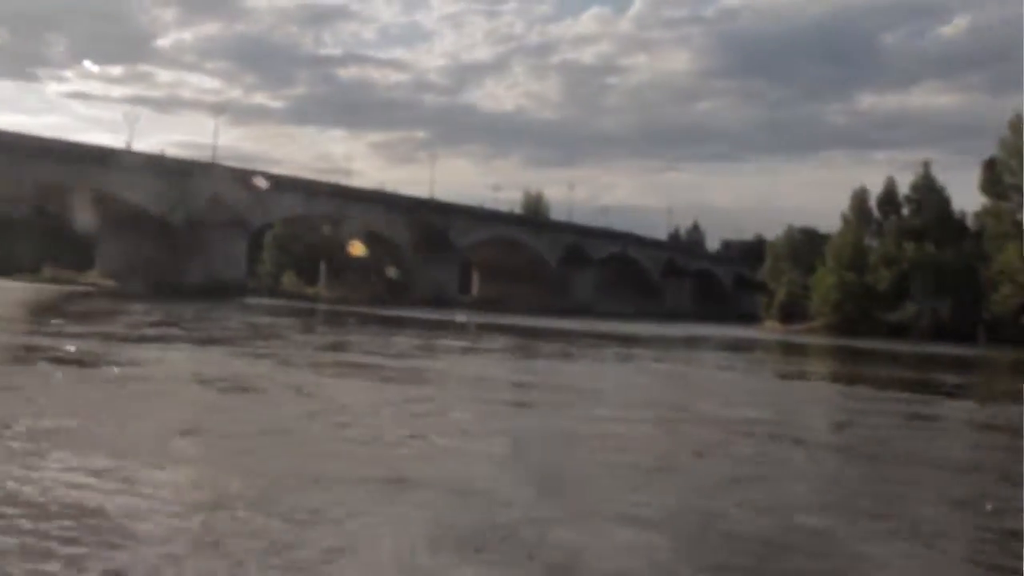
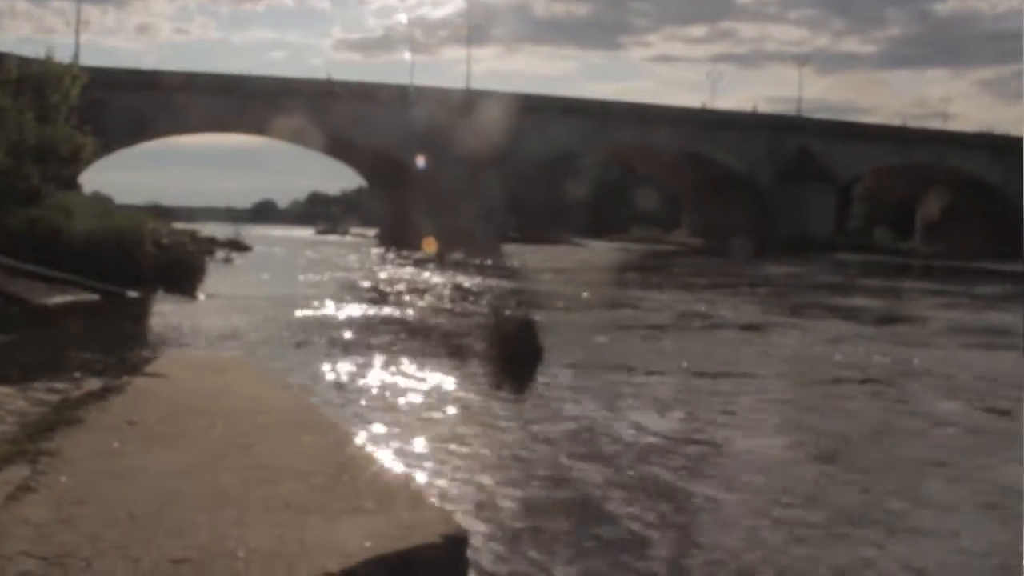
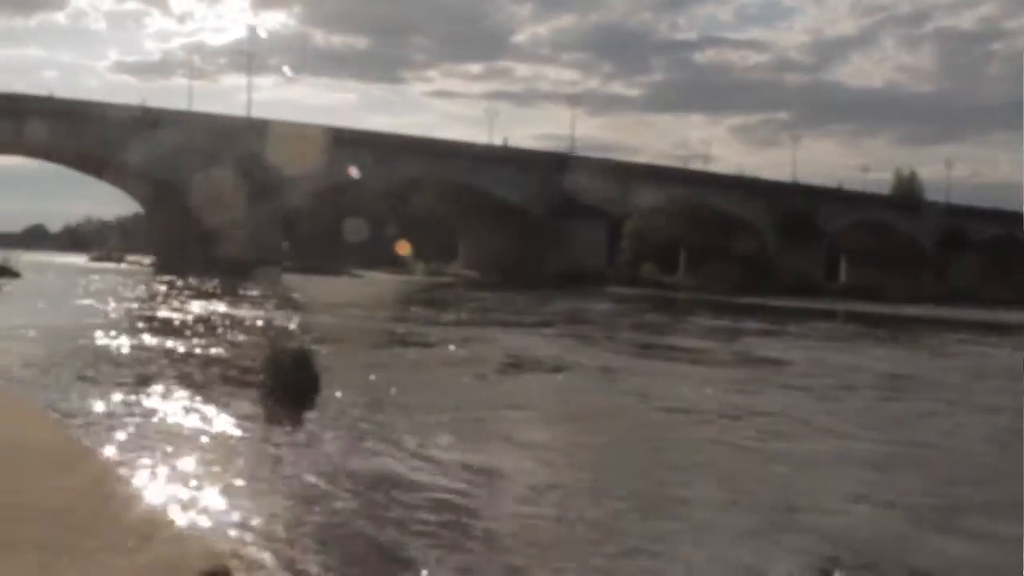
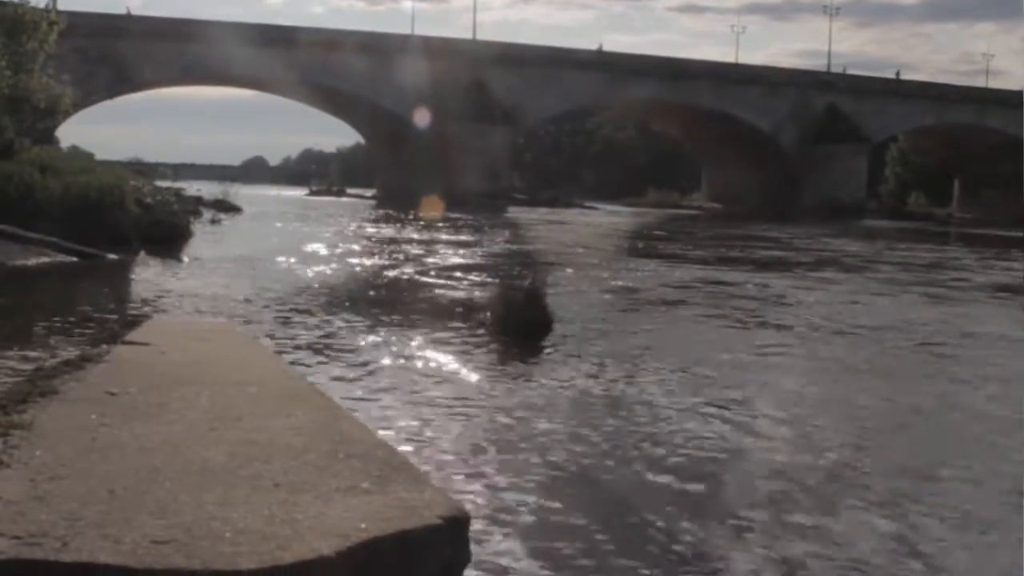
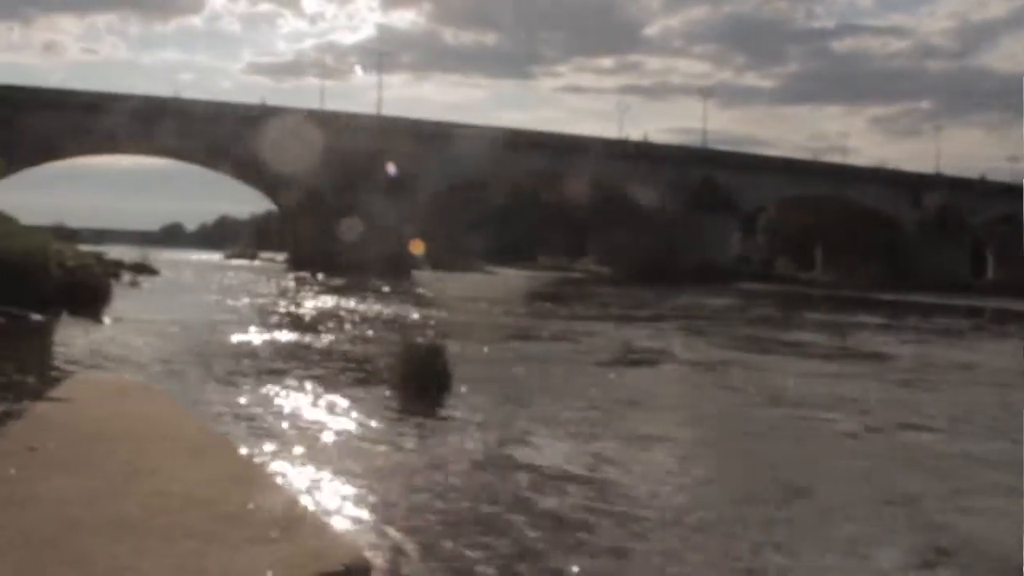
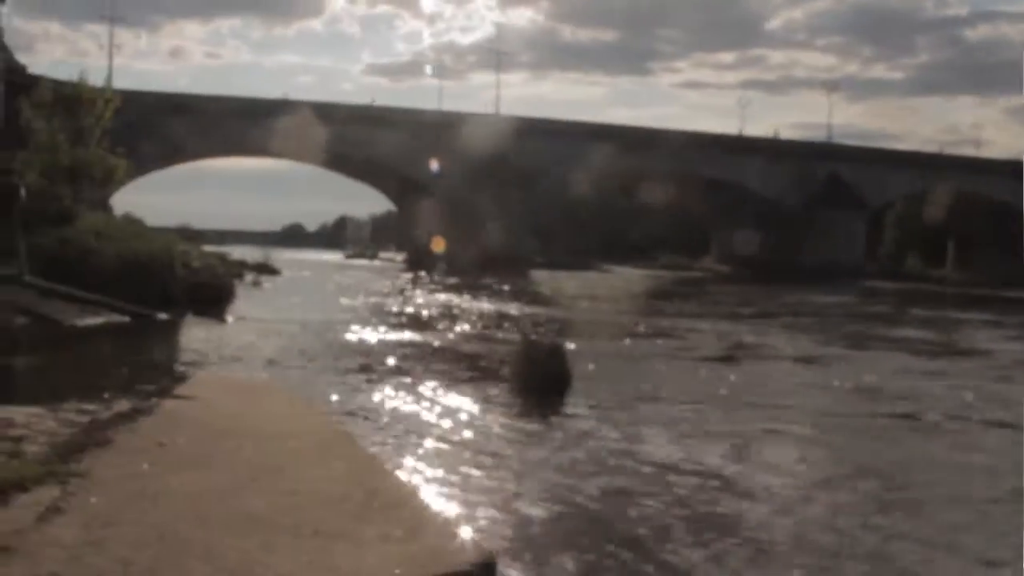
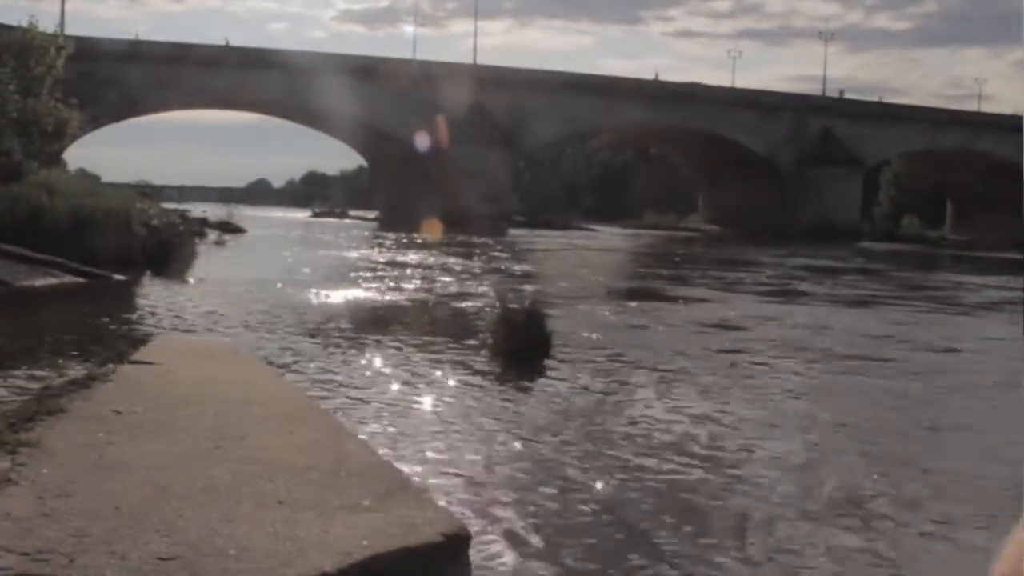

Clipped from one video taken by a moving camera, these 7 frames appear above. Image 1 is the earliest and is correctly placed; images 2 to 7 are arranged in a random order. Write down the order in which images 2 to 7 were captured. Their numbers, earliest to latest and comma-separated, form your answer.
3, 5, 6, 2, 7, 4
